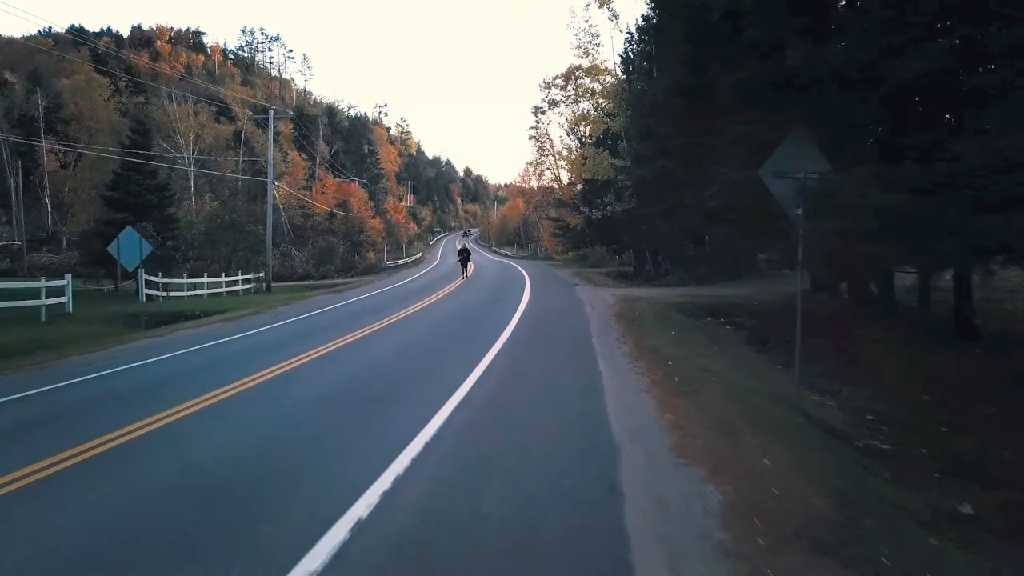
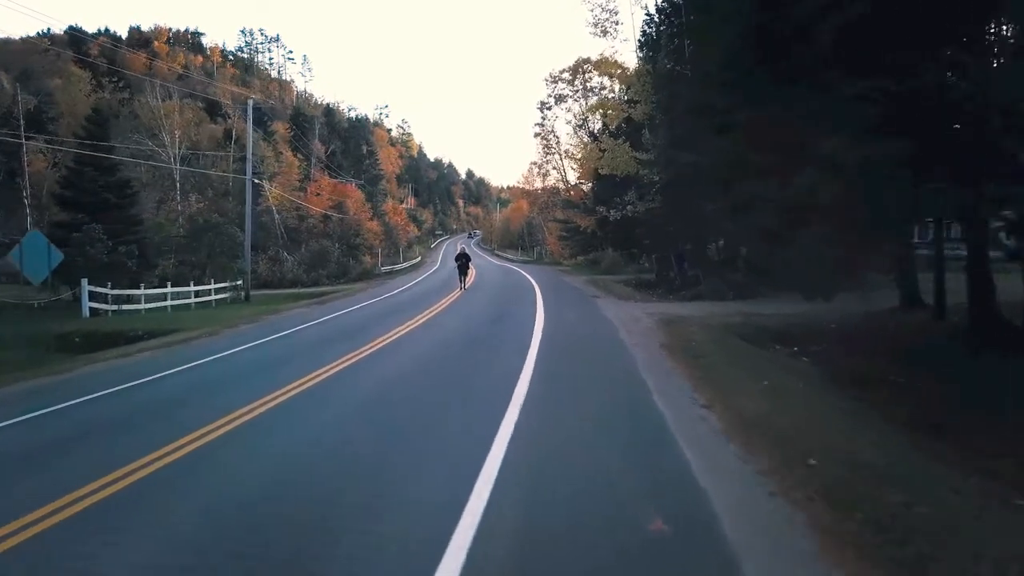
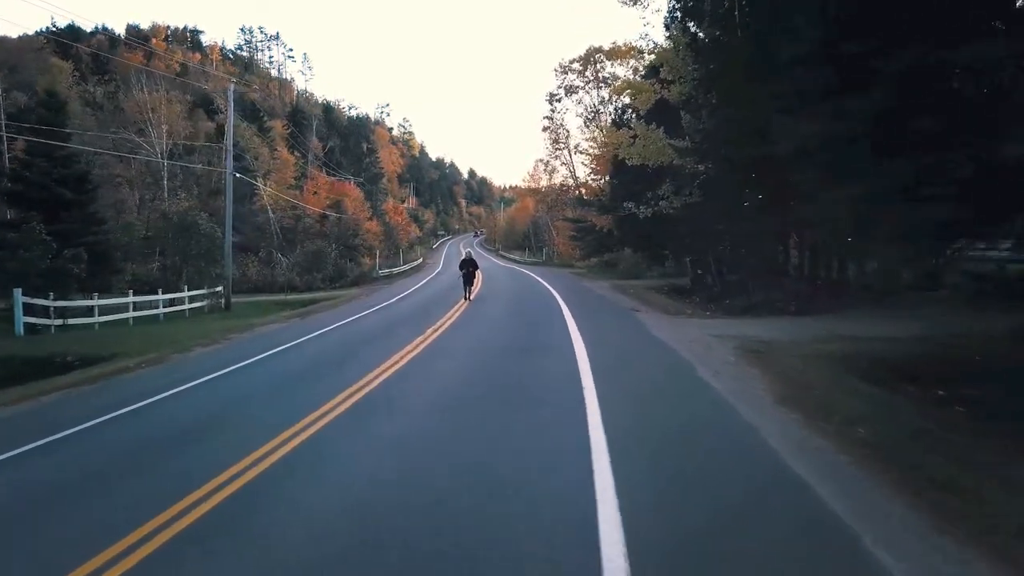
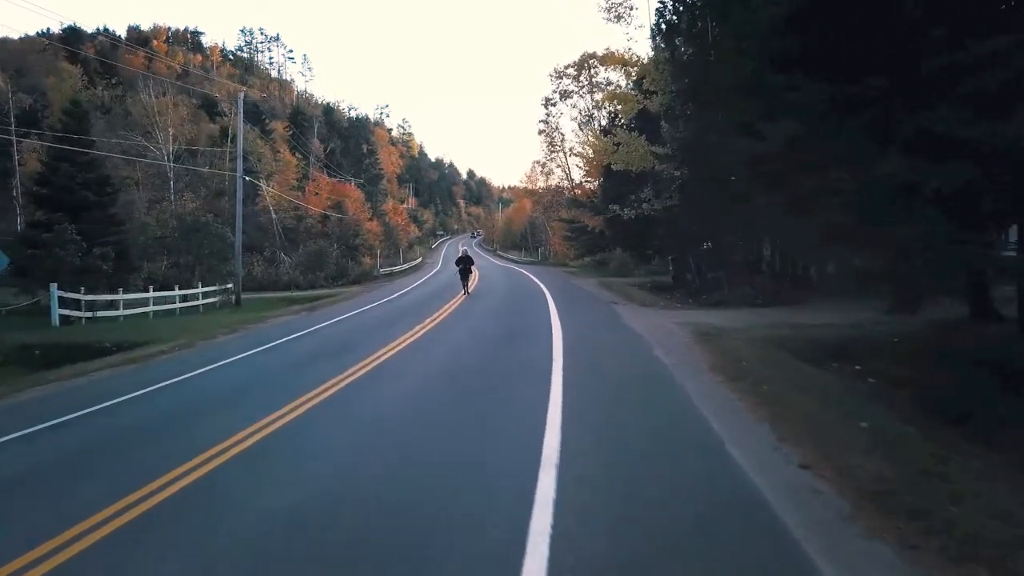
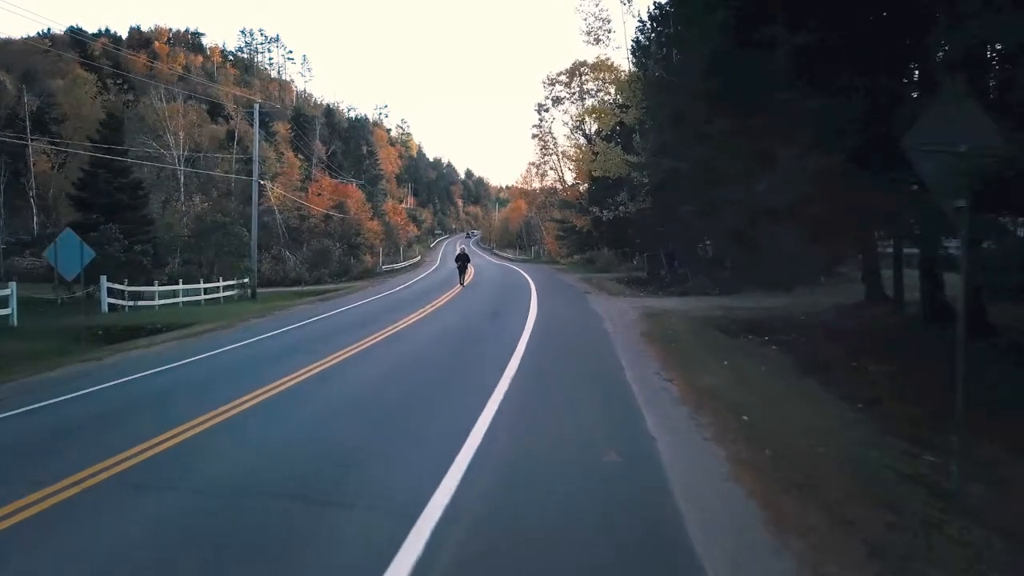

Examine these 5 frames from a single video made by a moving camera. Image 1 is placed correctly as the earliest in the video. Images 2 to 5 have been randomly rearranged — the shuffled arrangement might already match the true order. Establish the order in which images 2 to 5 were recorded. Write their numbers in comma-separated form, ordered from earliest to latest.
5, 2, 4, 3
